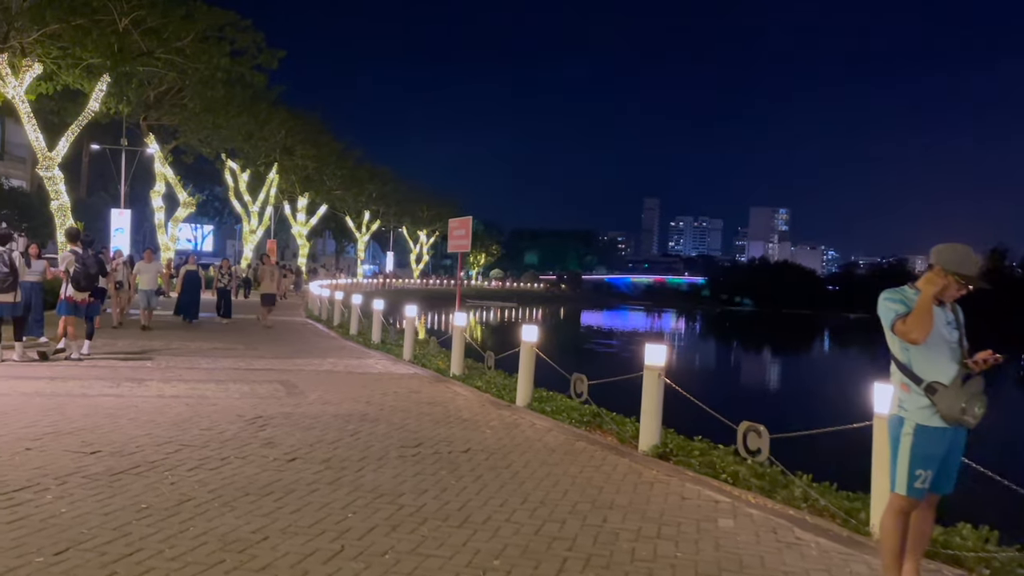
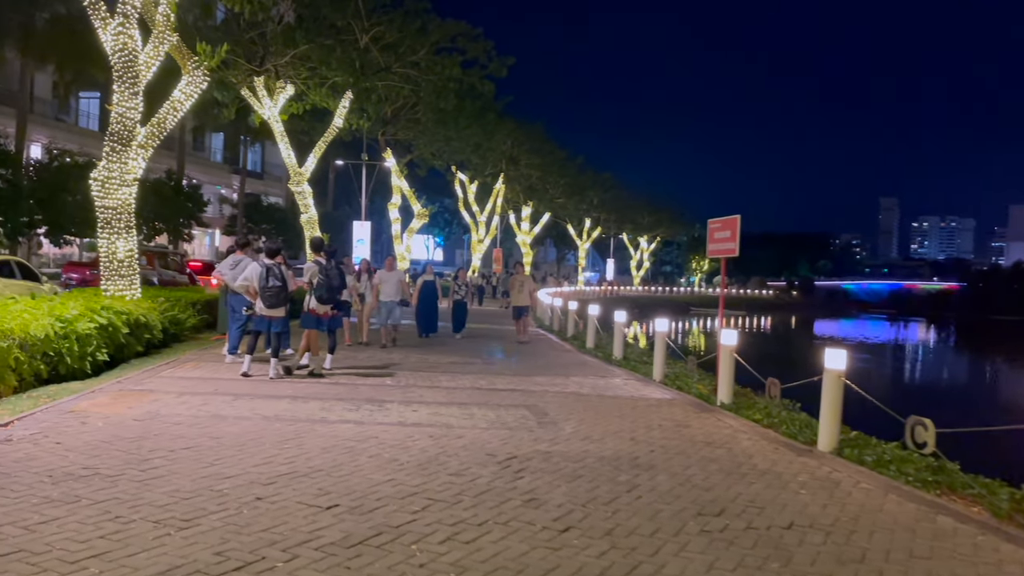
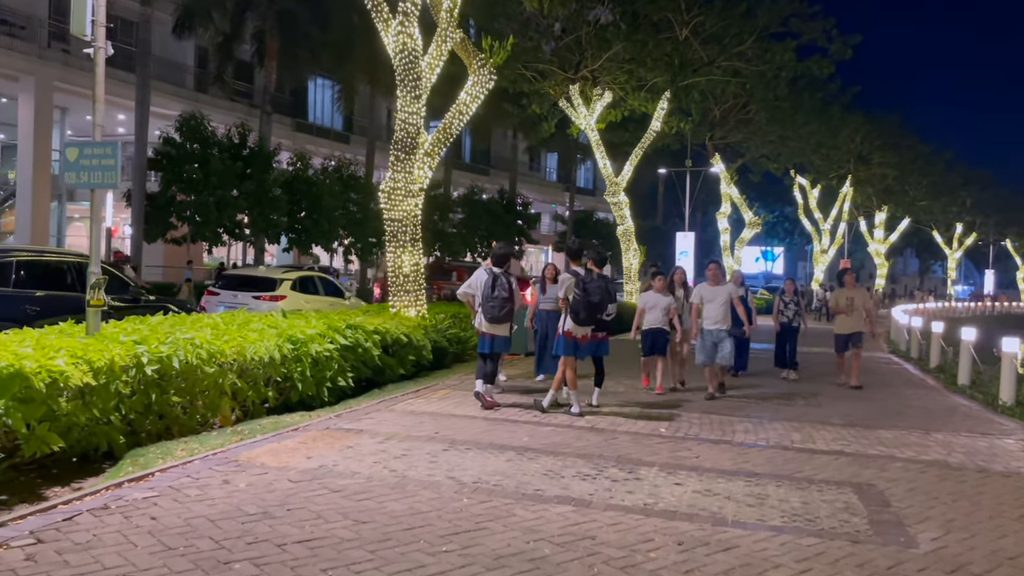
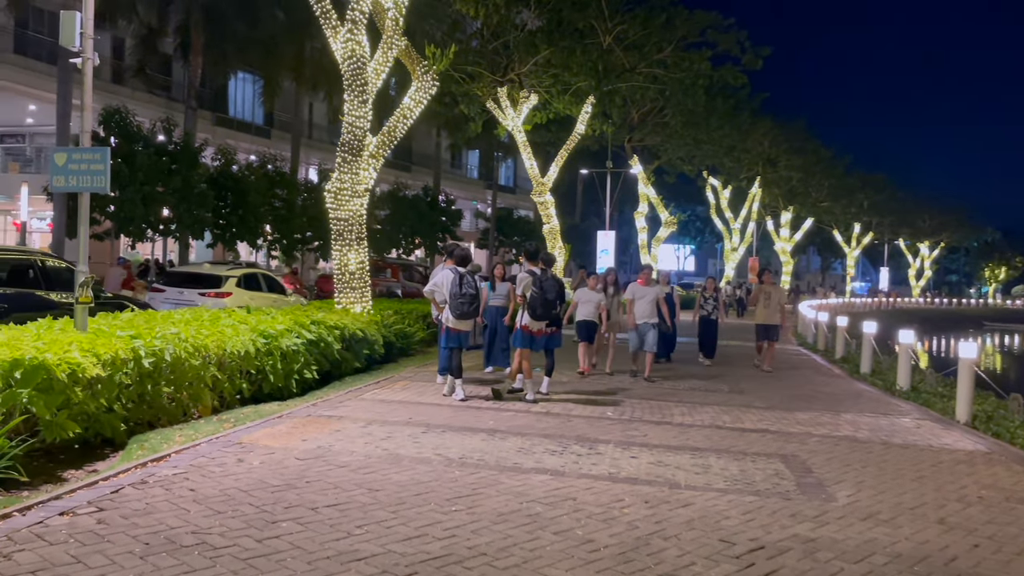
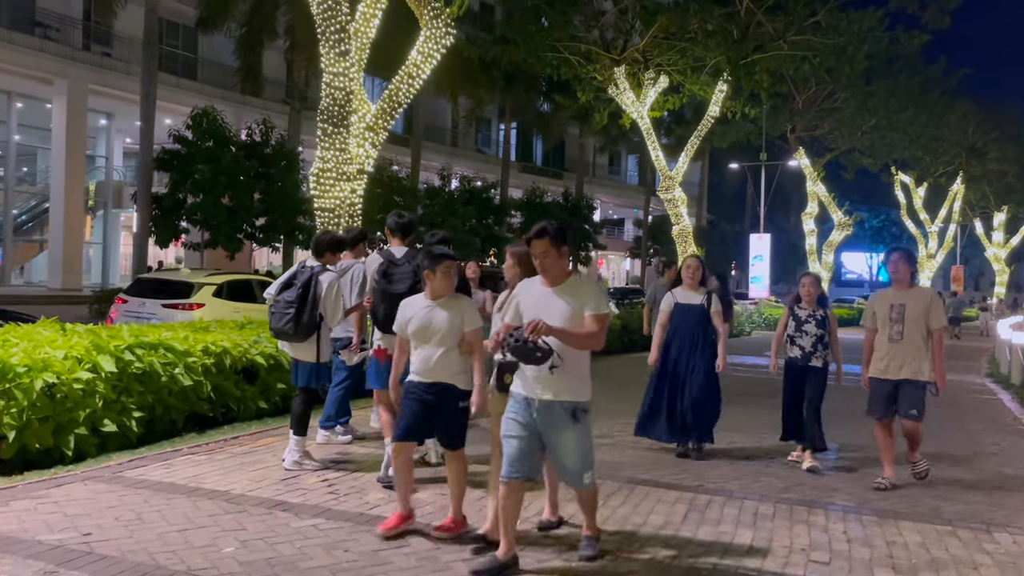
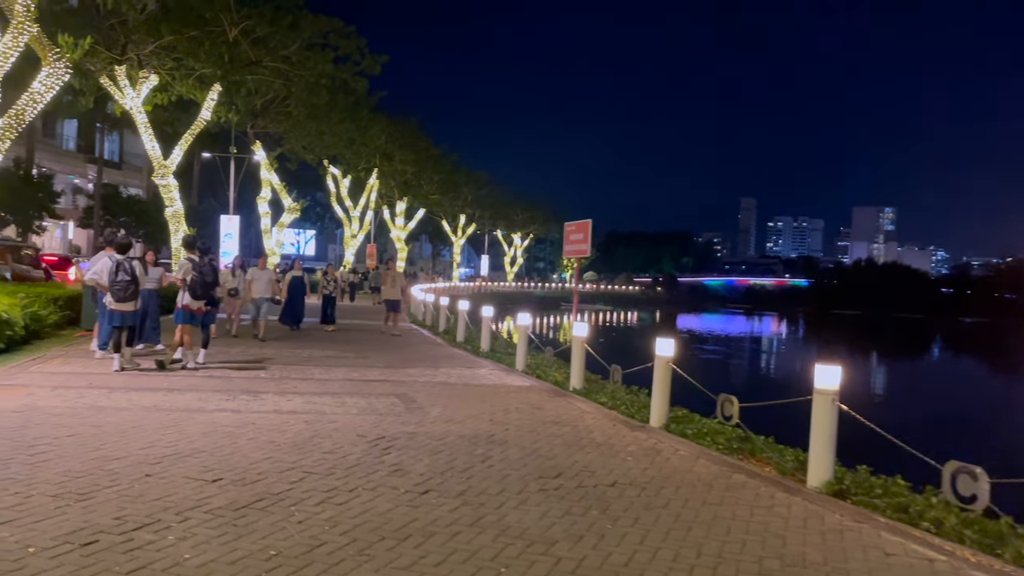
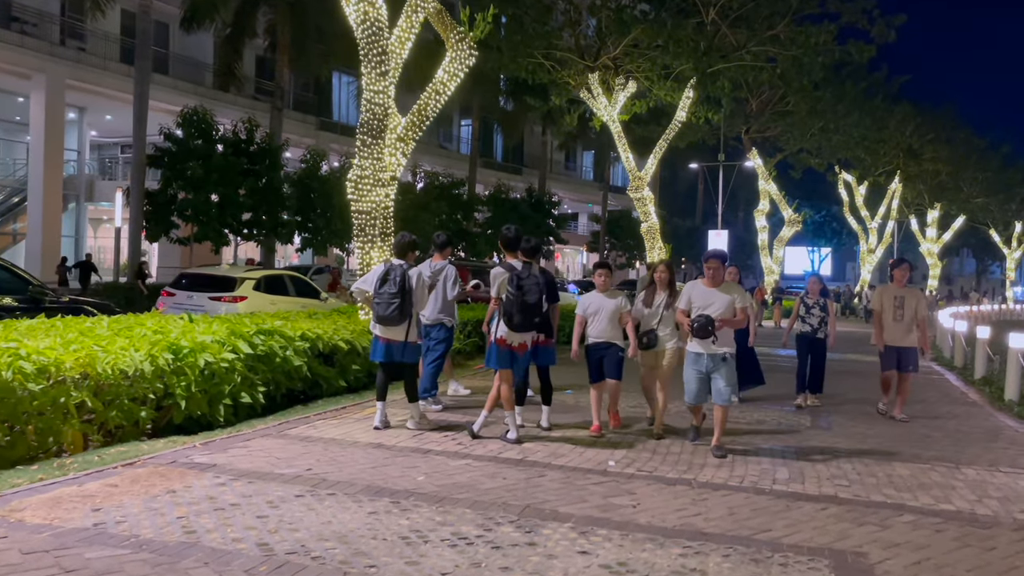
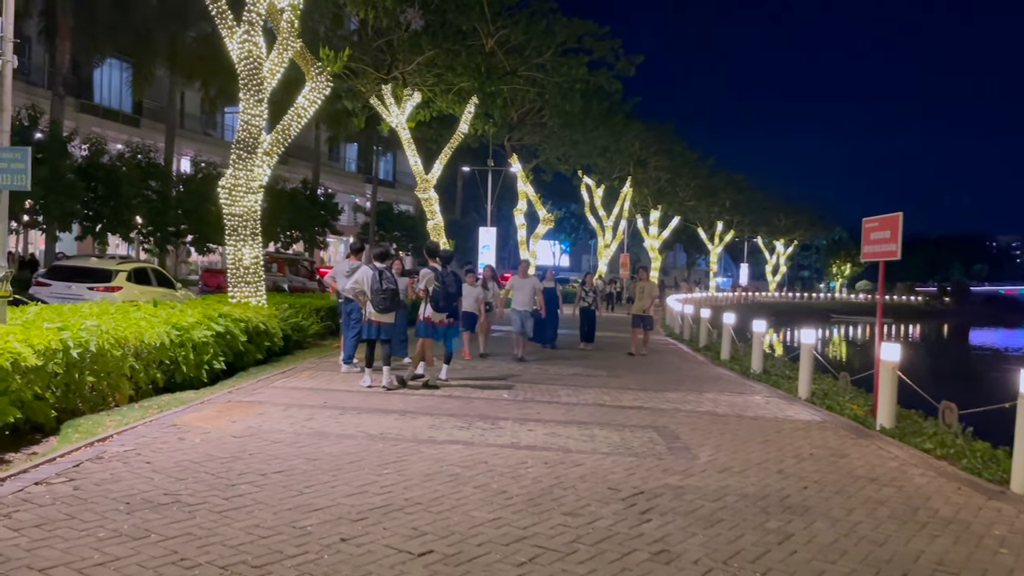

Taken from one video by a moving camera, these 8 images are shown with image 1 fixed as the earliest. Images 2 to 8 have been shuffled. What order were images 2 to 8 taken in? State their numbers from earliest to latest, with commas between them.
6, 2, 8, 4, 3, 7, 5
